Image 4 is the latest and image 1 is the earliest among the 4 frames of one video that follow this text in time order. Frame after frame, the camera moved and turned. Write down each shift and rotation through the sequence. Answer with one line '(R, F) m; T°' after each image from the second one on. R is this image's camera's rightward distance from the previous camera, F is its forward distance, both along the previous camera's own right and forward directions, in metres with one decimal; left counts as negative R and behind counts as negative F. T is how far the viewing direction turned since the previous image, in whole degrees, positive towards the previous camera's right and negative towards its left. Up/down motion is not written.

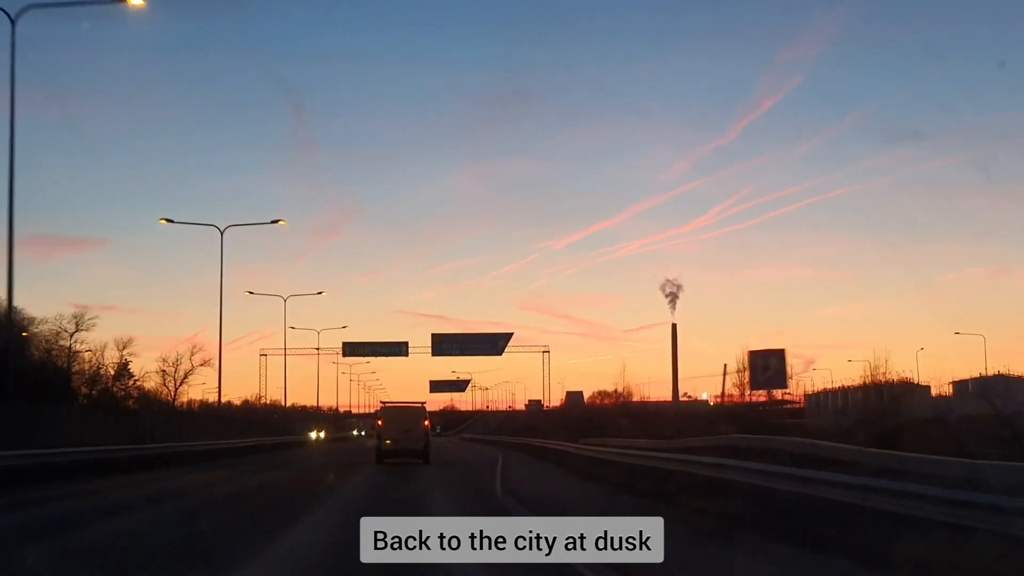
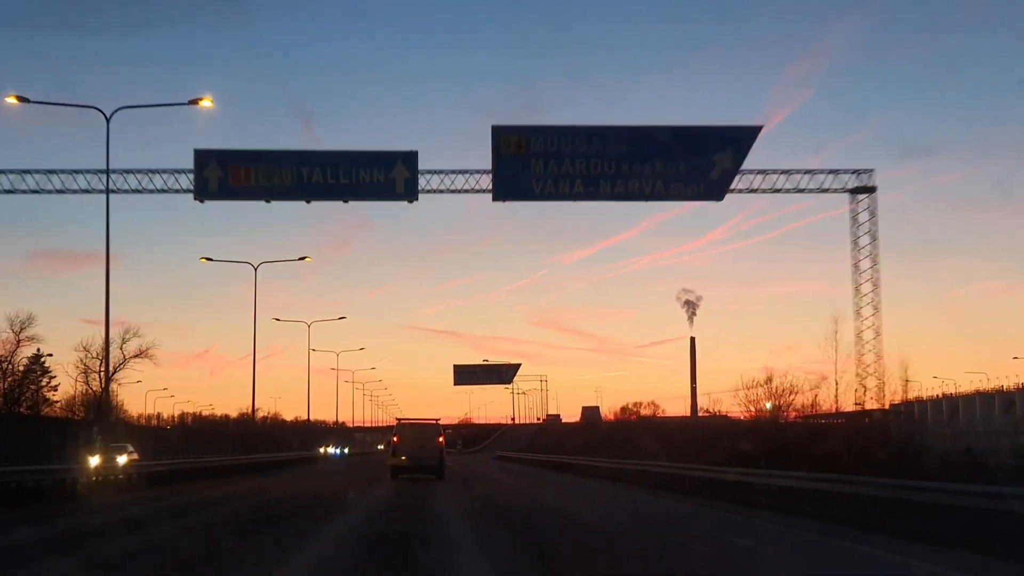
(-0.3, +2.8) m; -1°
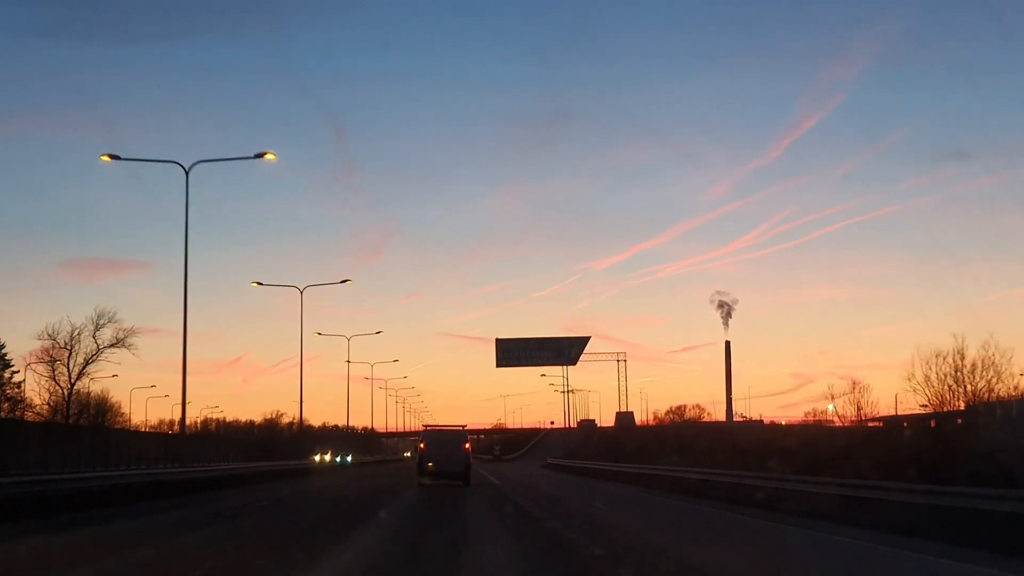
(-0.1, +1.3) m; -2°
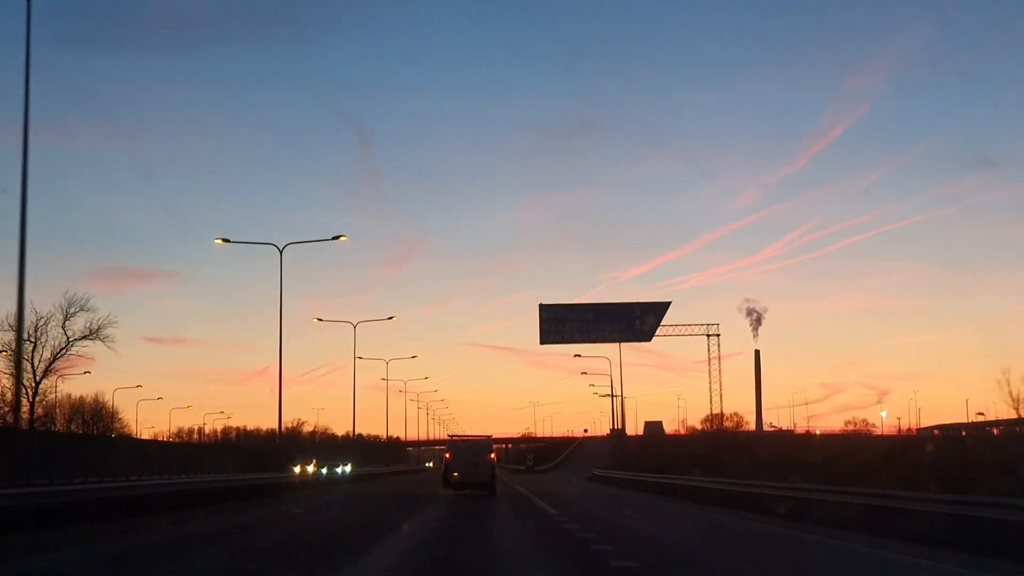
(-0.1, +0.9) m; -1°
